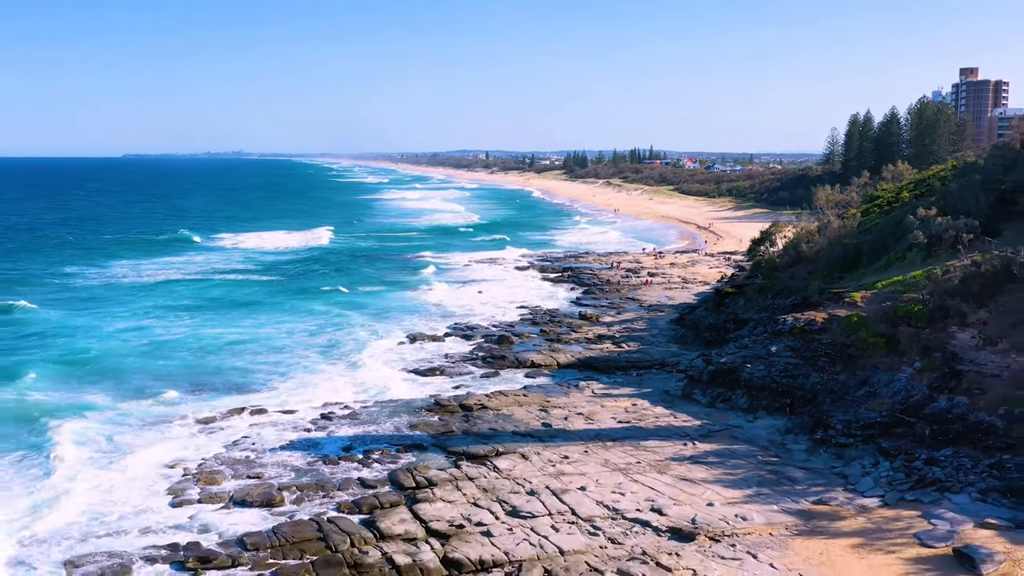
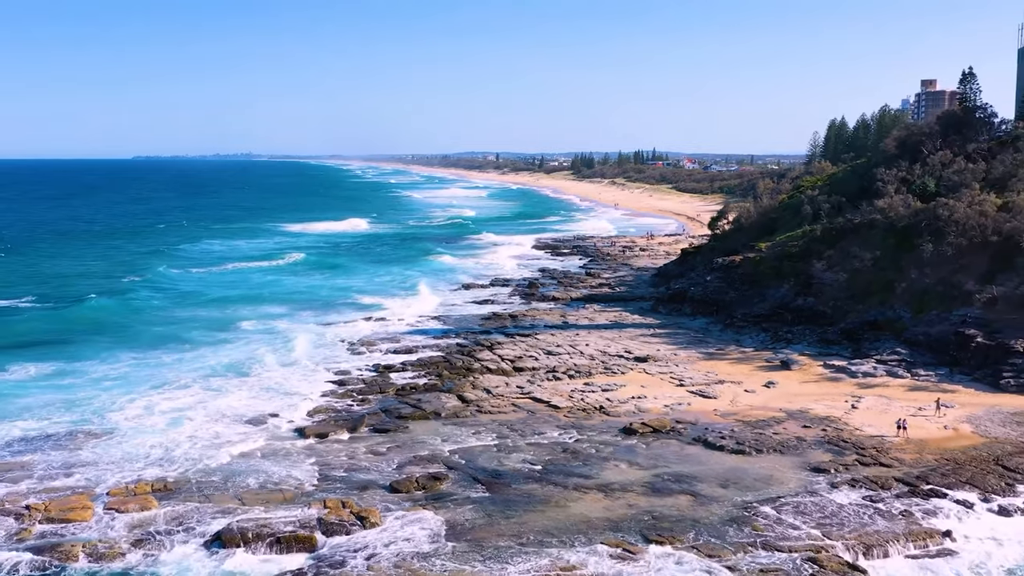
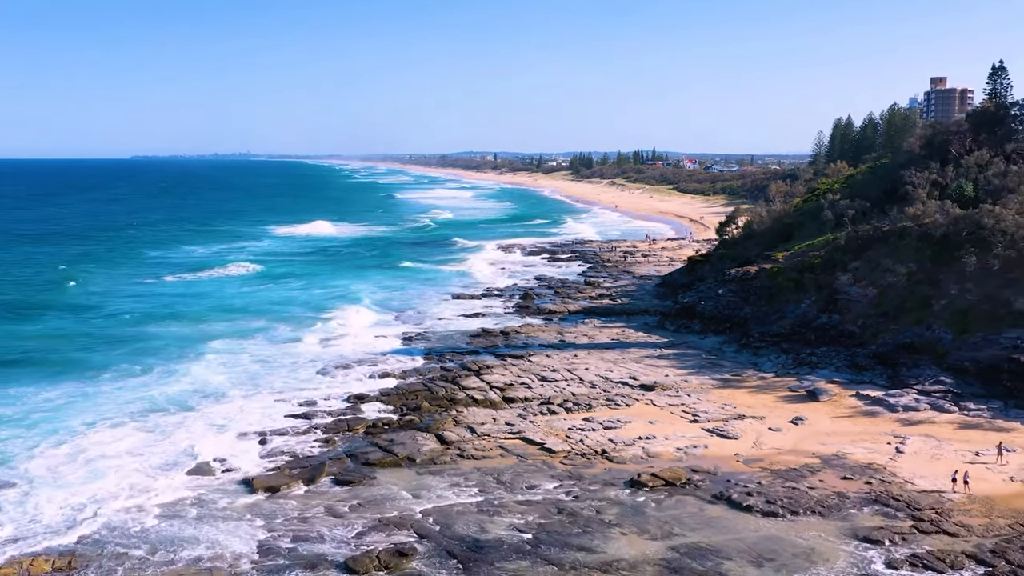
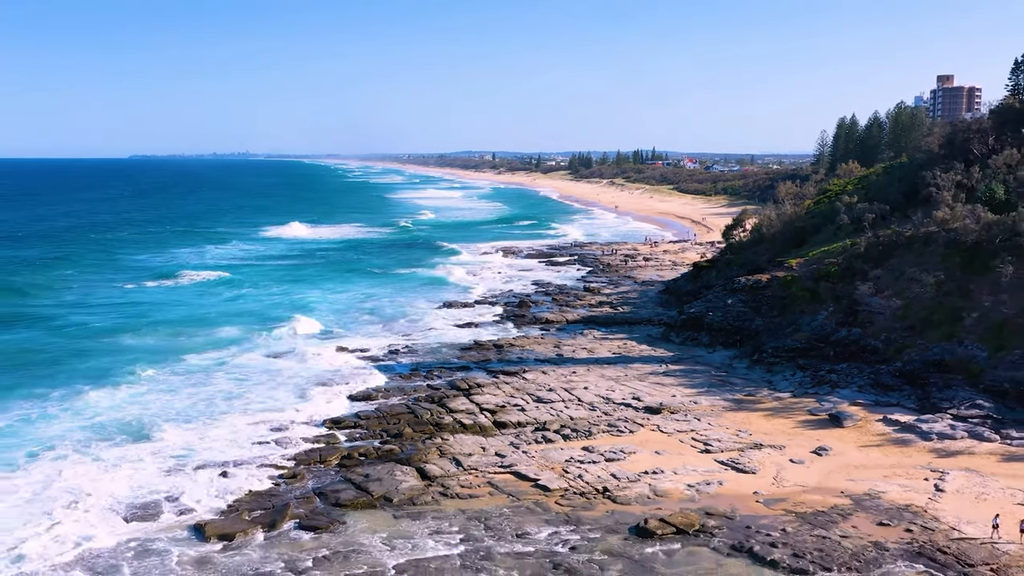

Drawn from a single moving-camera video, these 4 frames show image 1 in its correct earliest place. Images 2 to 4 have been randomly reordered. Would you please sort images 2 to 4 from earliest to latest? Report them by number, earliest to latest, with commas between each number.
4, 3, 2
